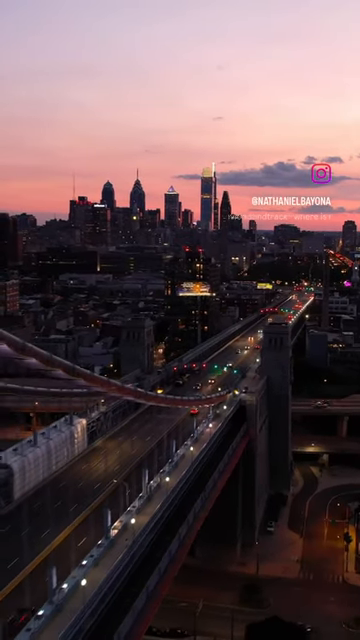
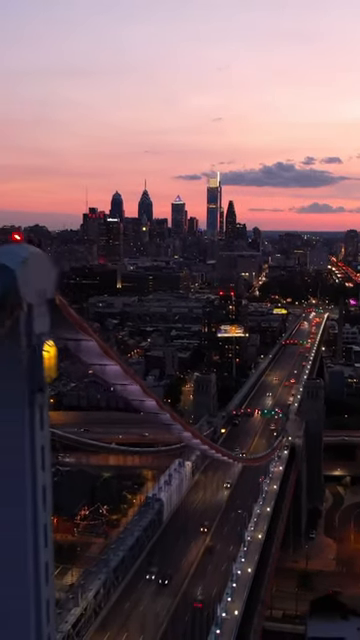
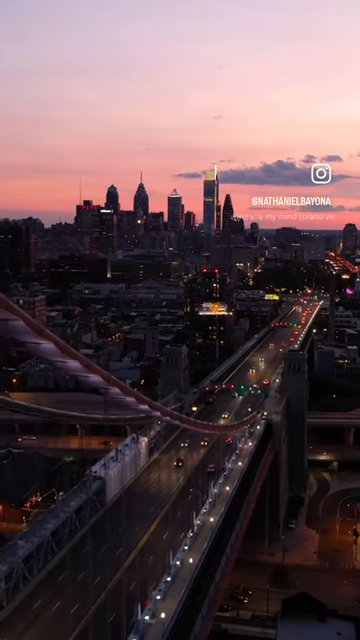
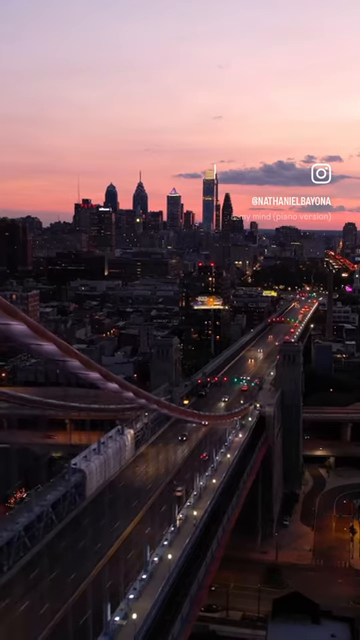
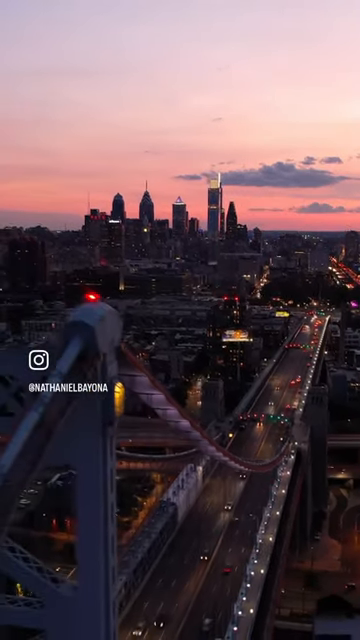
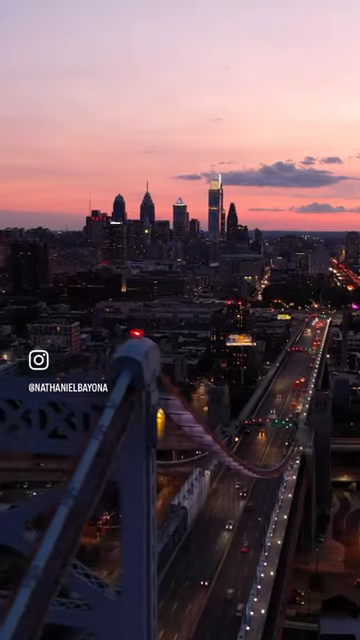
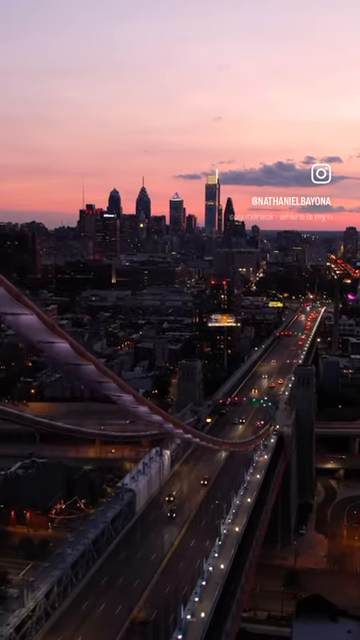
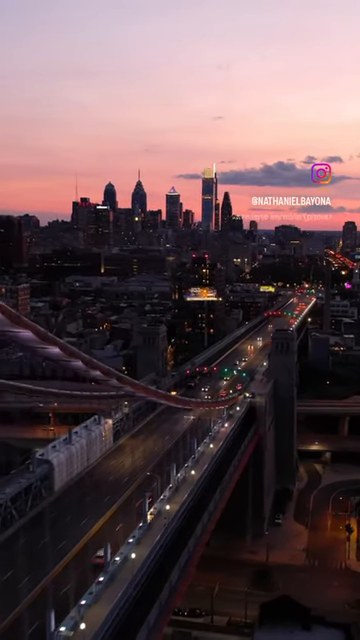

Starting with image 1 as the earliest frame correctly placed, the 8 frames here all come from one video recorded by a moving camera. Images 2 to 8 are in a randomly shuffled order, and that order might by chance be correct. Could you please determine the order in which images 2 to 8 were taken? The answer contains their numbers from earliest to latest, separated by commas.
8, 4, 3, 7, 2, 5, 6
